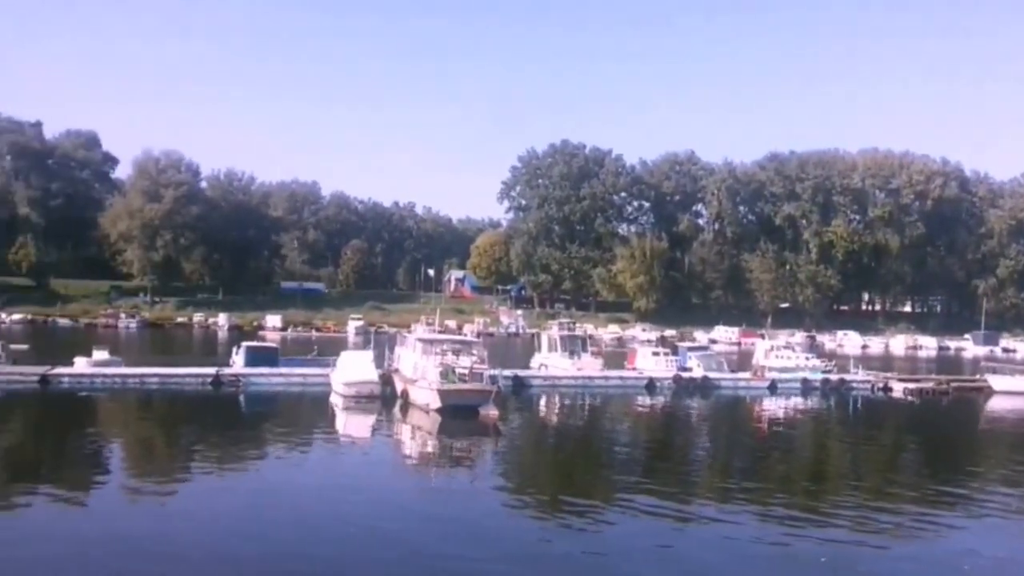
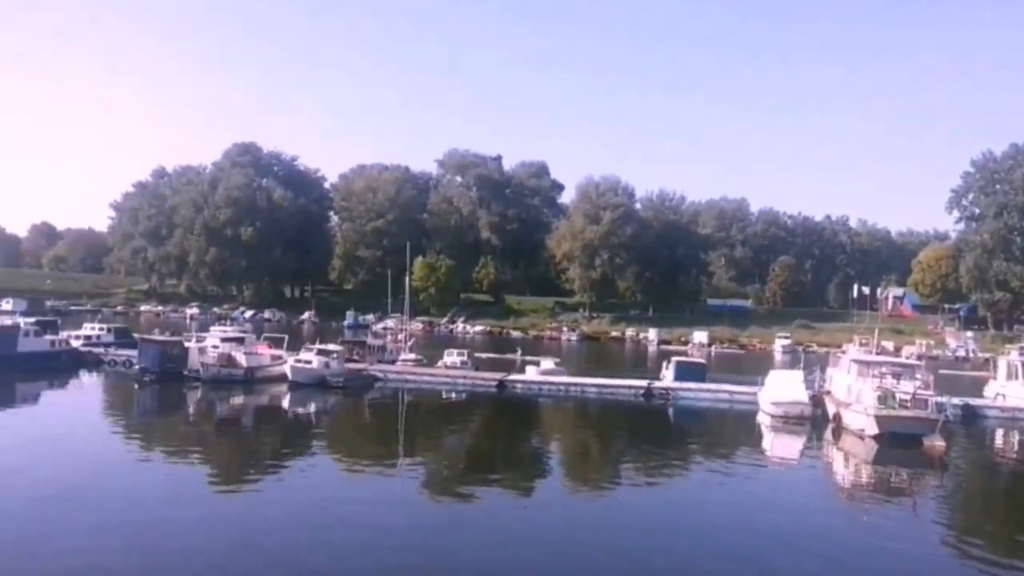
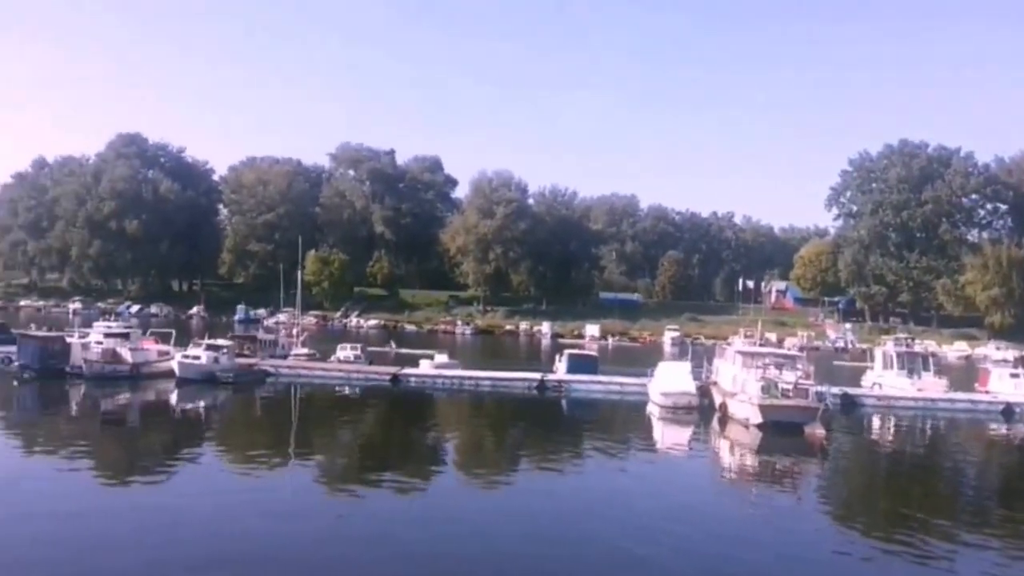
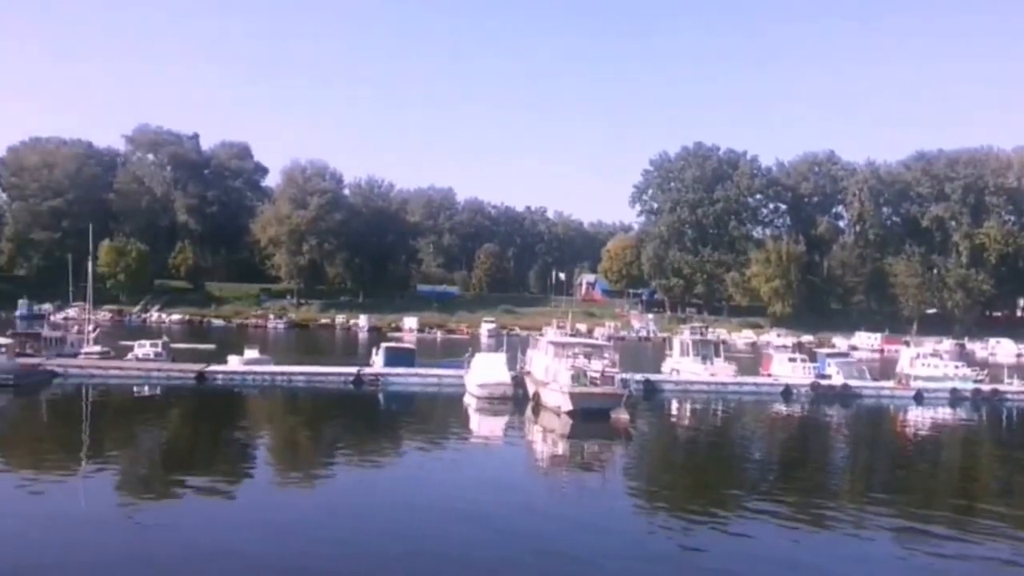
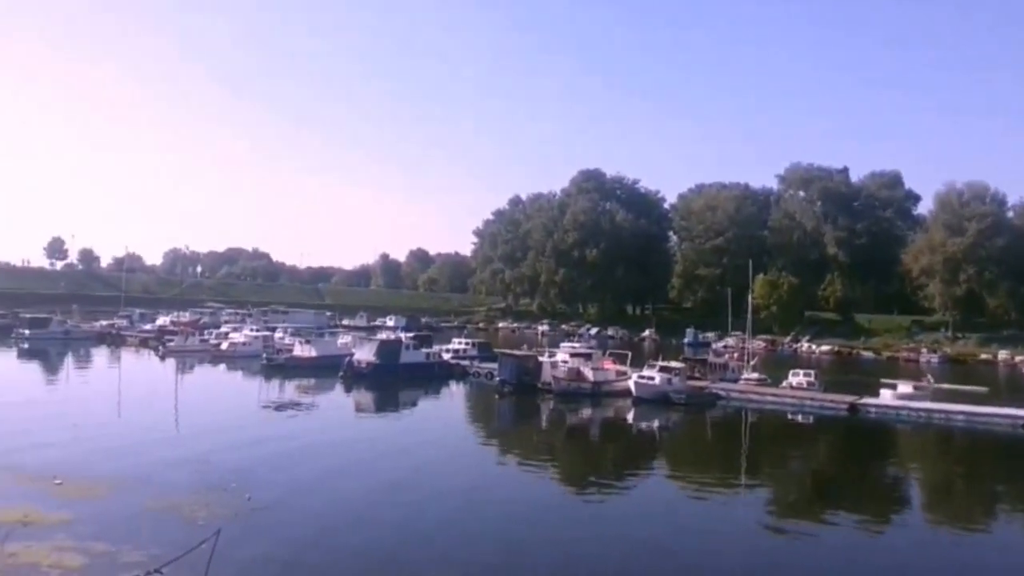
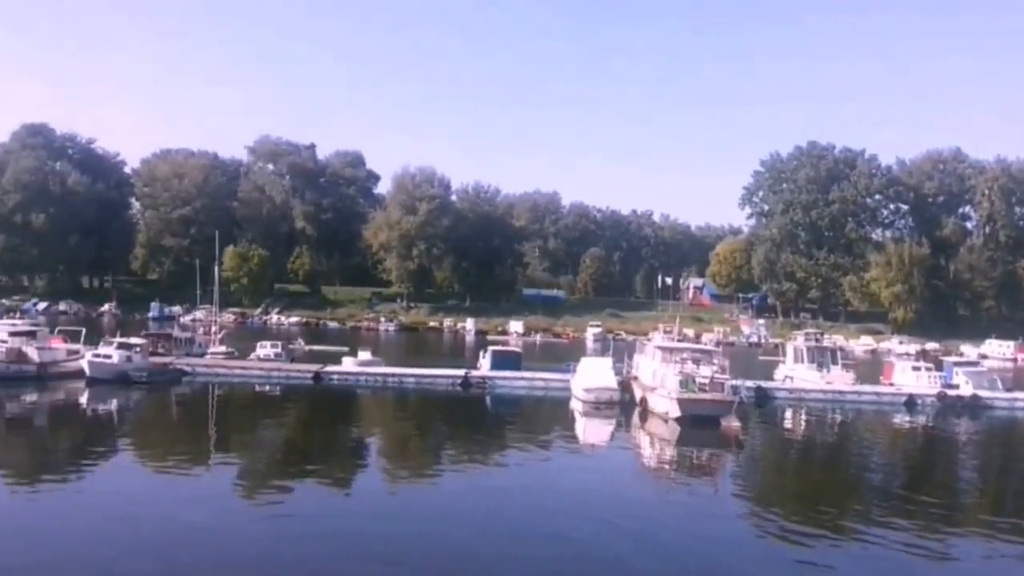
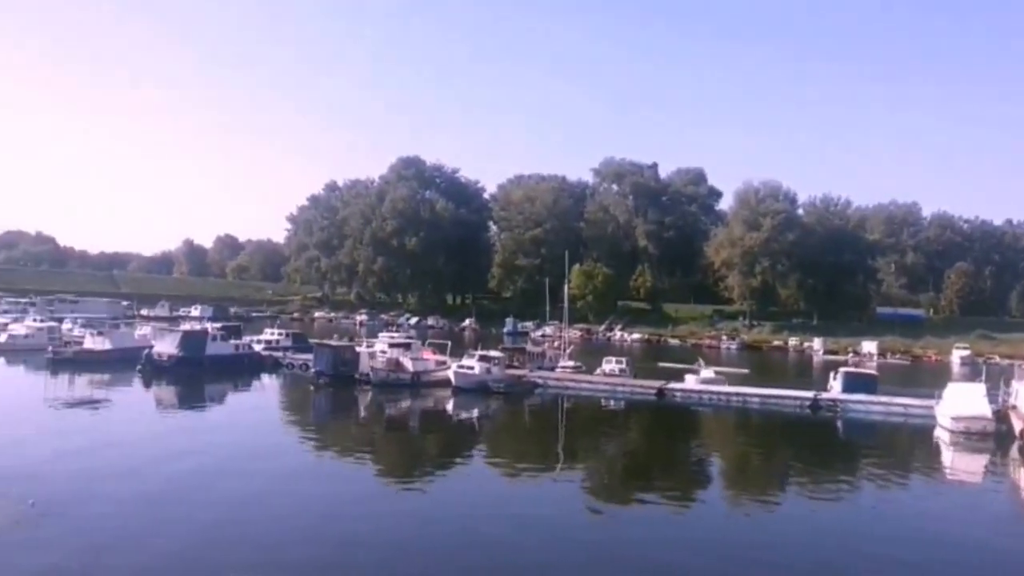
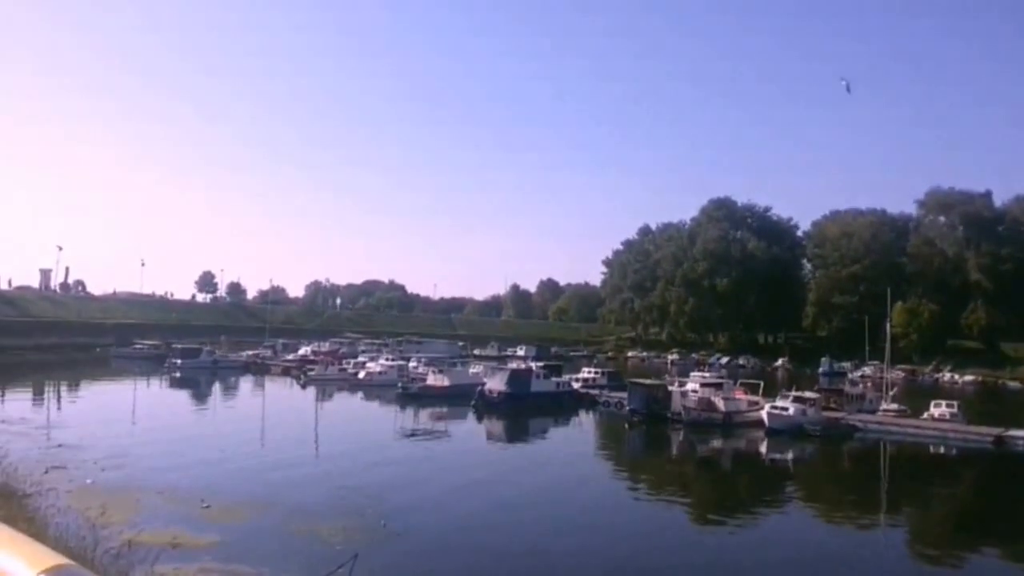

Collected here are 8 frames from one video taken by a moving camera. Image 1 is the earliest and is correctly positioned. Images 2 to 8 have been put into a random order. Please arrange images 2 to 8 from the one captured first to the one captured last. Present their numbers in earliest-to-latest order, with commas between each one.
4, 6, 3, 2, 7, 5, 8
